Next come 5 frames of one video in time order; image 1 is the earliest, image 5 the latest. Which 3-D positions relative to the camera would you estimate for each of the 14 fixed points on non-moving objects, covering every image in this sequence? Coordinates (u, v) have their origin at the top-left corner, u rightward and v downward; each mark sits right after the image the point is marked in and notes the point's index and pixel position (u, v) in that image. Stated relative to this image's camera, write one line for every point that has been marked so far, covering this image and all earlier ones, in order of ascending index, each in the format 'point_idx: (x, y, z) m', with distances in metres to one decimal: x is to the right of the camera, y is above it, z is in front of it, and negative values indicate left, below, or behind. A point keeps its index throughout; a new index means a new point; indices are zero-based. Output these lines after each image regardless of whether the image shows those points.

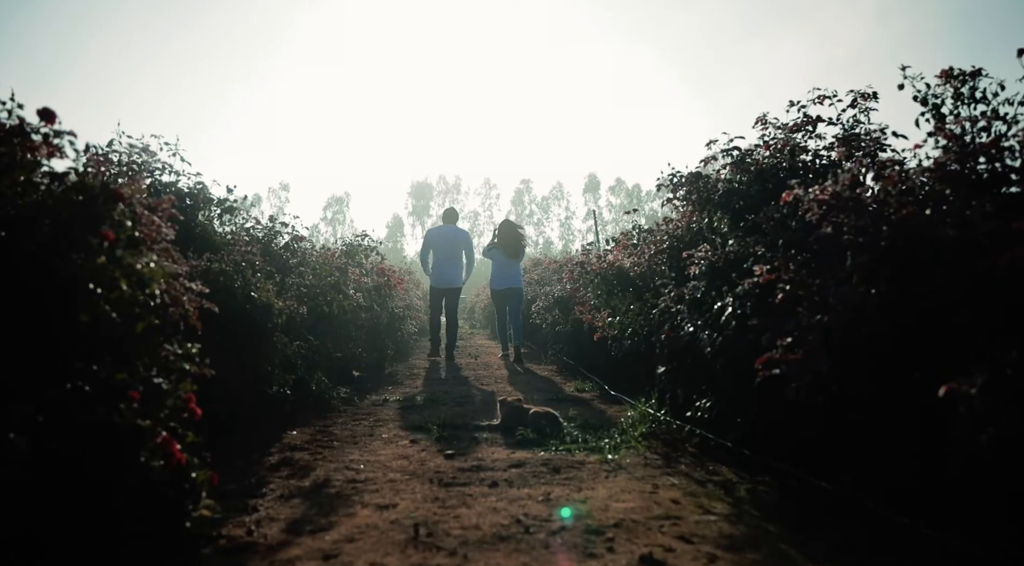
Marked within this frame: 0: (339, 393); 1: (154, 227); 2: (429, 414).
0: (-1.9, -1.2, +8.1) m
1: (-1.8, +0.3, +3.8) m
2: (-0.8, -1.3, +7.2) m
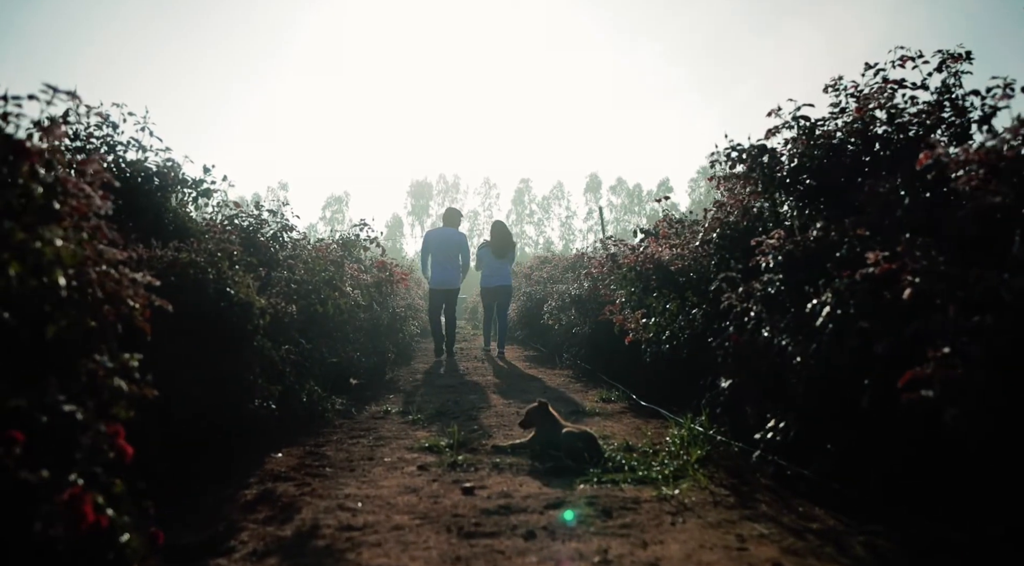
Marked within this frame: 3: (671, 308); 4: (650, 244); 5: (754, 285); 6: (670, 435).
0: (-1.7, -1.1, +7.1) m
1: (-1.6, +0.3, +2.8) m
2: (-0.6, -1.2, +6.2) m
3: (+1.4, -0.2, +6.6) m
4: (+1.3, +0.4, +7.0) m
5: (+1.5, 0.0, +4.5) m
6: (+1.2, -1.1, +5.5) m
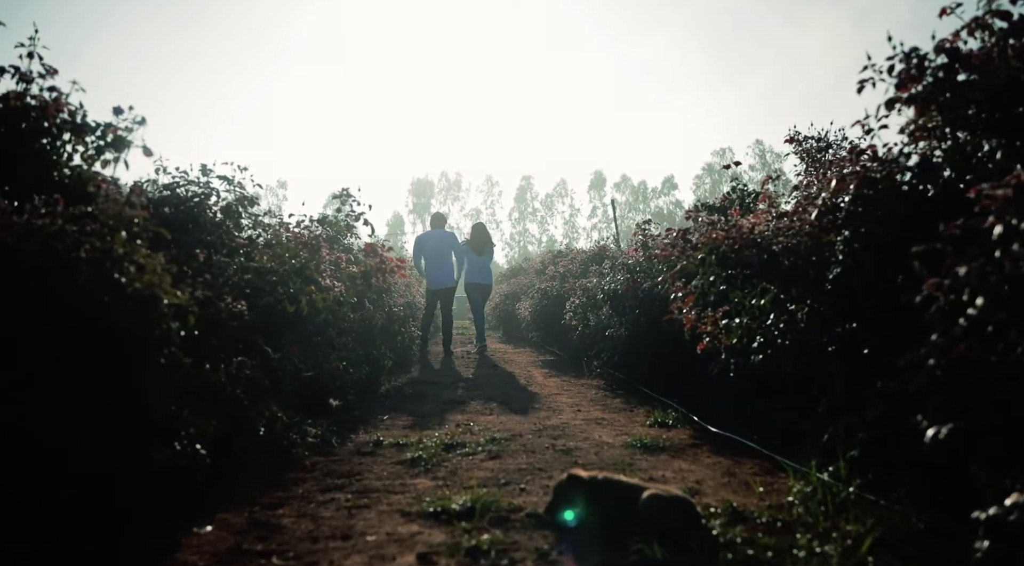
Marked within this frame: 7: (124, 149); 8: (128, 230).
0: (-1.4, -1.1, +5.3) m
1: (-1.4, +0.4, +1.0) m
2: (-0.4, -1.1, +4.4) m
3: (+1.6, -0.1, +4.8) m
4: (+1.5, +0.5, +5.2) m
5: (+1.7, +0.1, +2.7) m
6: (+1.4, -1.0, +3.7) m
7: (-2.2, +0.8, +4.3) m
8: (-1.8, +0.2, +3.4) m
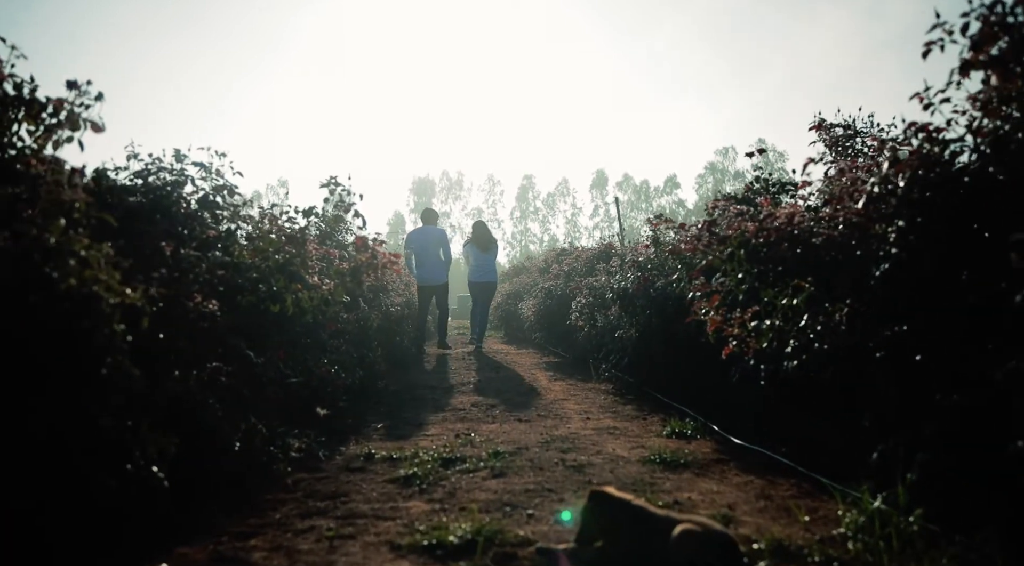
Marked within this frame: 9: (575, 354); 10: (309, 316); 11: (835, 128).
0: (-1.4, -1.1, +4.8) m
1: (-1.4, +0.4, +0.5) m
2: (-0.4, -1.1, +3.9) m
3: (+1.7, -0.1, +4.3) m
4: (+1.6, +0.5, +4.7) m
5: (+1.7, +0.1, +2.2) m
6: (+1.4, -1.0, +3.2) m
7: (-2.2, +0.8, +3.8) m
8: (-1.7, +0.3, +2.9) m
9: (+1.0, -1.1, +11.3) m
10: (-1.6, -0.3, +5.7) m
11: (+2.9, +1.4, +6.7) m
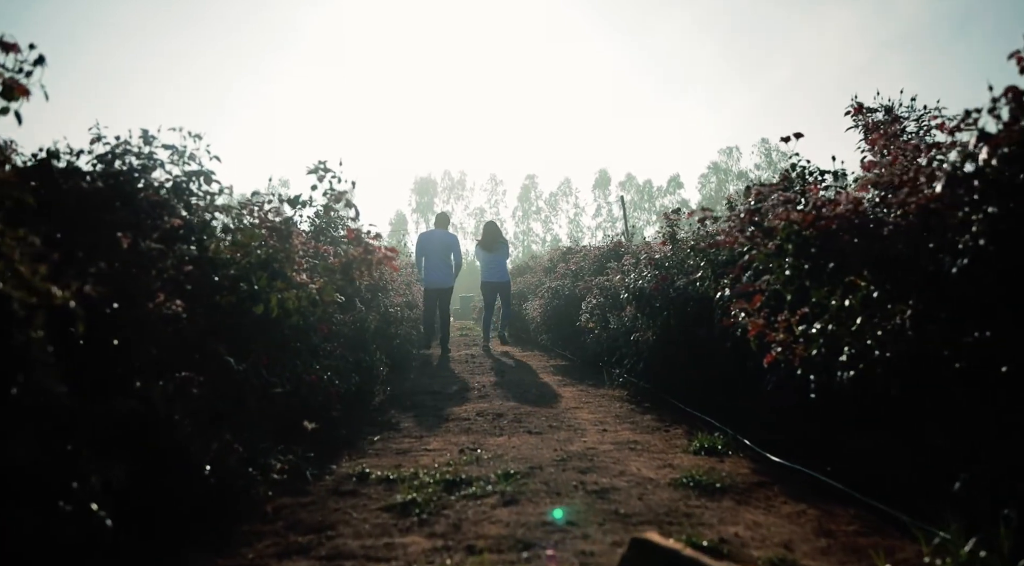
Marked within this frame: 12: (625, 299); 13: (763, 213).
0: (-1.3, -1.0, +4.3) m
1: (-1.3, +0.4, -0.1) m
2: (-0.3, -1.1, +3.4) m
3: (+1.7, -0.1, +3.7) m
4: (+1.6, +0.5, +4.1) m
5: (+1.8, +0.1, +1.6) m
6: (+1.5, -1.0, +2.6) m
7: (-2.1, +0.8, +3.2) m
8: (-1.7, +0.3, +2.3) m
9: (+1.0, -1.1, +10.7) m
10: (-1.5, -0.2, +5.1) m
11: (+3.0, +1.4, +6.1) m
12: (+1.2, -0.2, +8.2) m
13: (+1.5, +0.4, +4.5) m
